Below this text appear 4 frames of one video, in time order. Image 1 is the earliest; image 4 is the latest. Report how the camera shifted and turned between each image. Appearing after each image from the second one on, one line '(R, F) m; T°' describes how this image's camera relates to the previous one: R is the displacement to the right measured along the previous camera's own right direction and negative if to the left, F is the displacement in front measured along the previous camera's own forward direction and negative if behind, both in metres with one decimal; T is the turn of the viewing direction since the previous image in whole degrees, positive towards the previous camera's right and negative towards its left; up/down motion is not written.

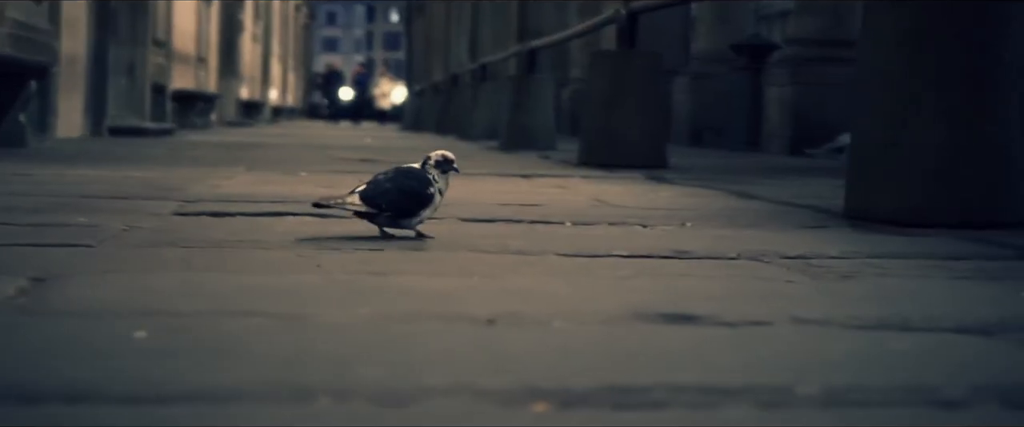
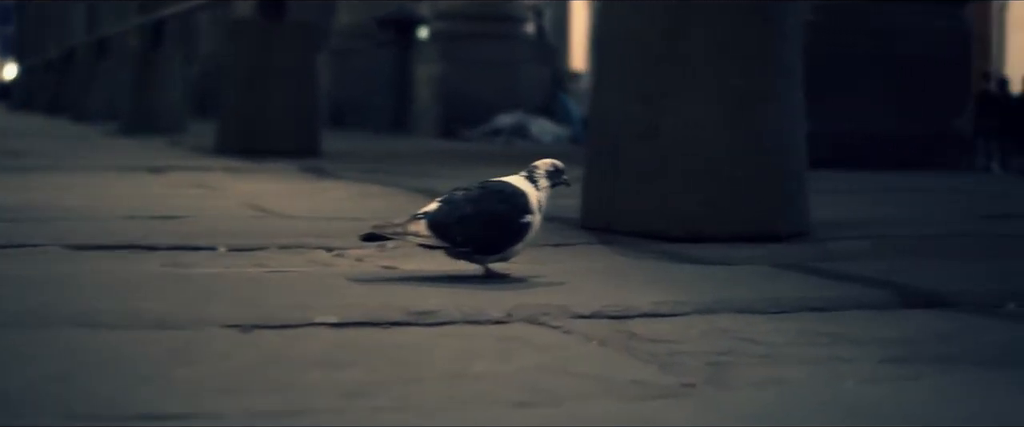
(0.0, +1.5) m; +15°
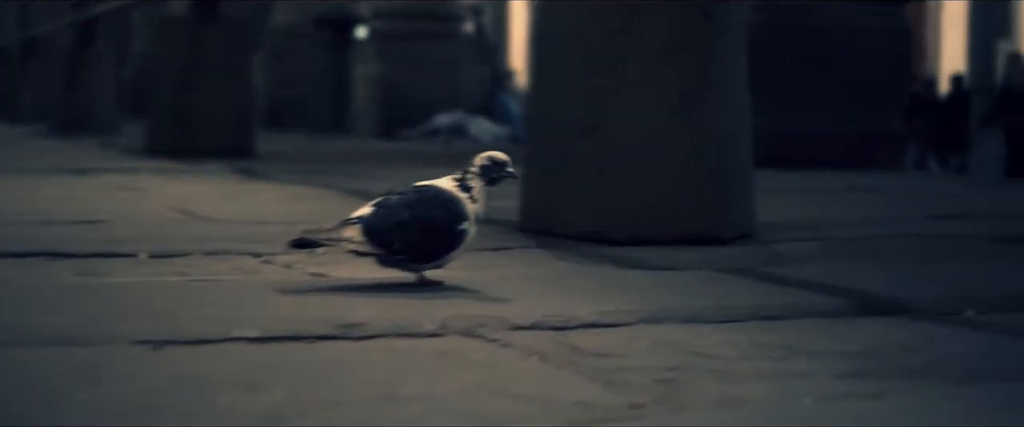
(0.0, +0.2) m; +2°
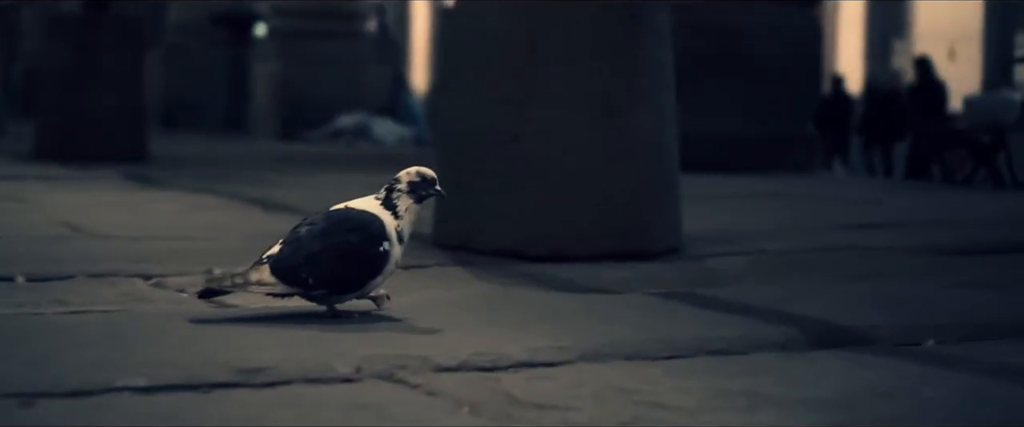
(0.0, +0.3) m; +4°
